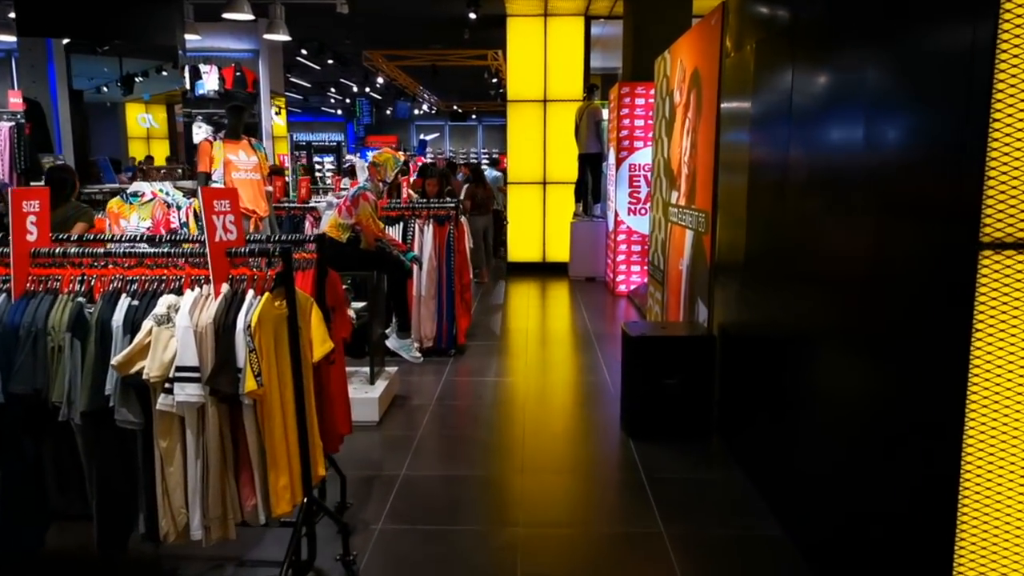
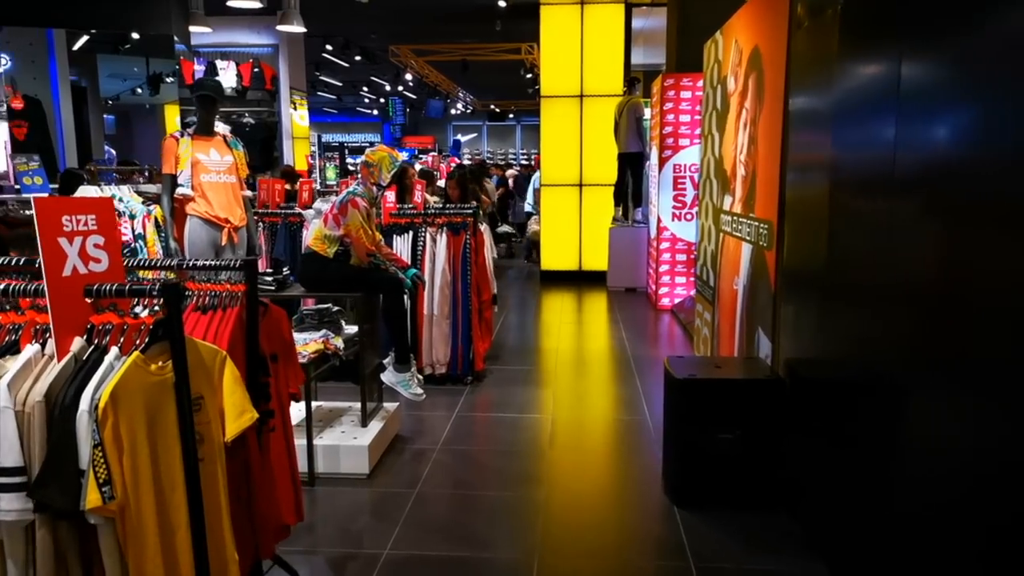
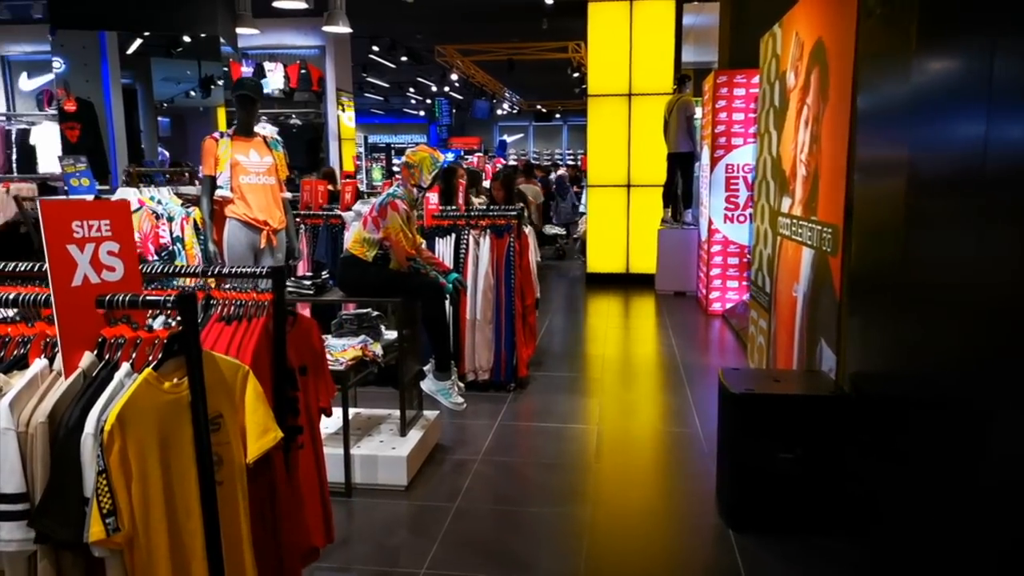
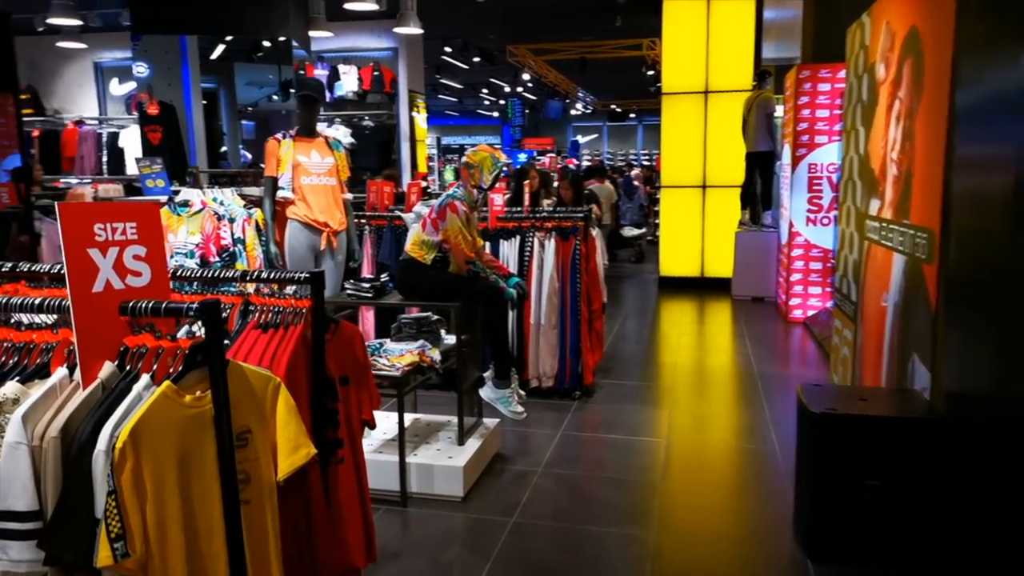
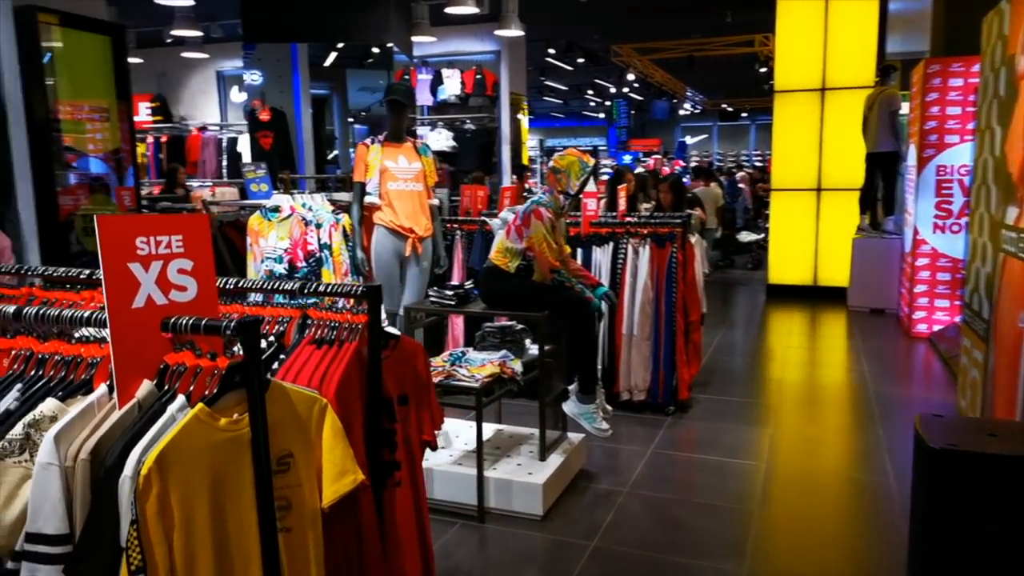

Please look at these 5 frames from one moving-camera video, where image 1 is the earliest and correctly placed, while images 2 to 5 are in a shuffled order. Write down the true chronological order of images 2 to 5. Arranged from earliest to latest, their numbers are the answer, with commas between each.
2, 3, 4, 5
